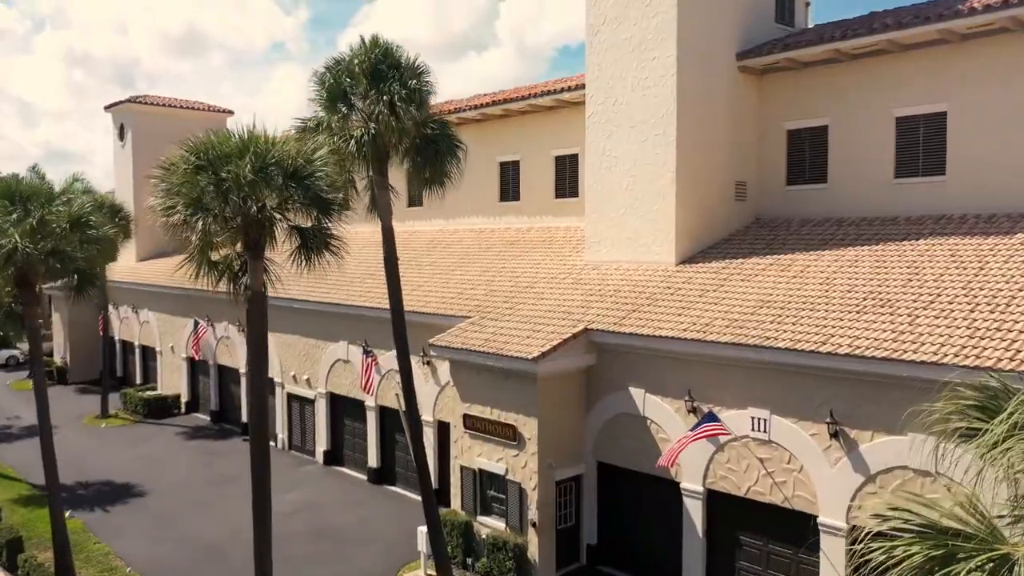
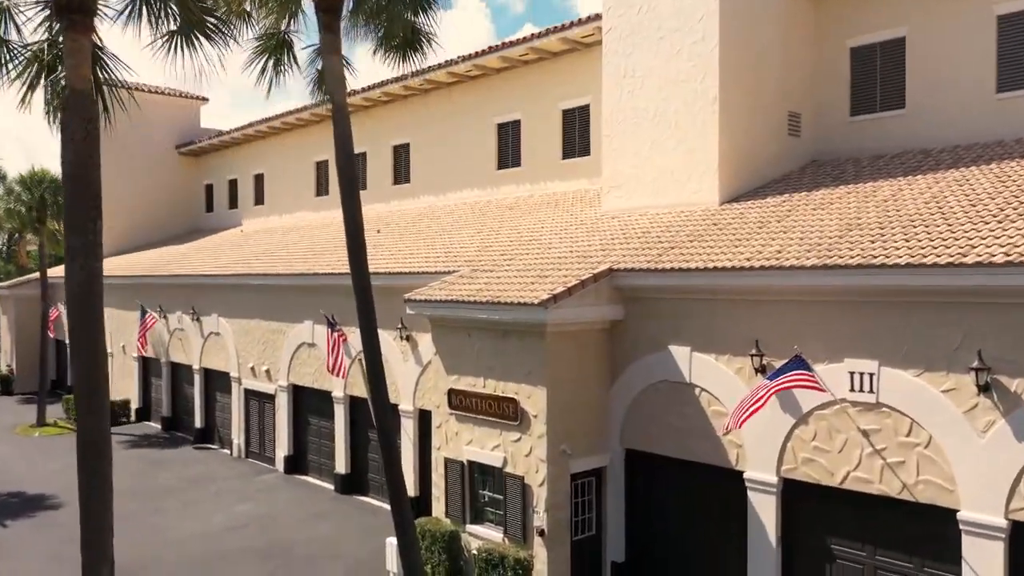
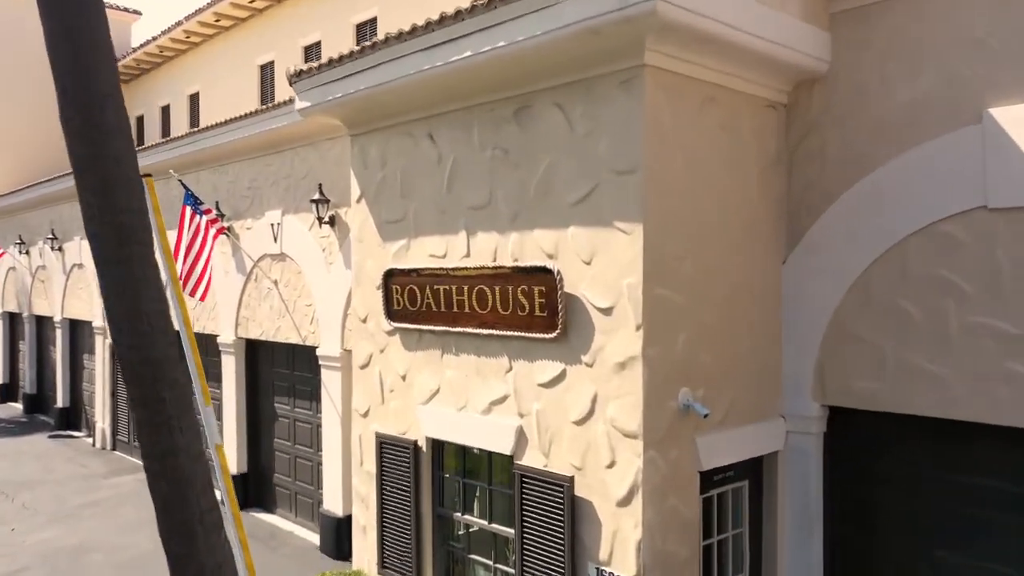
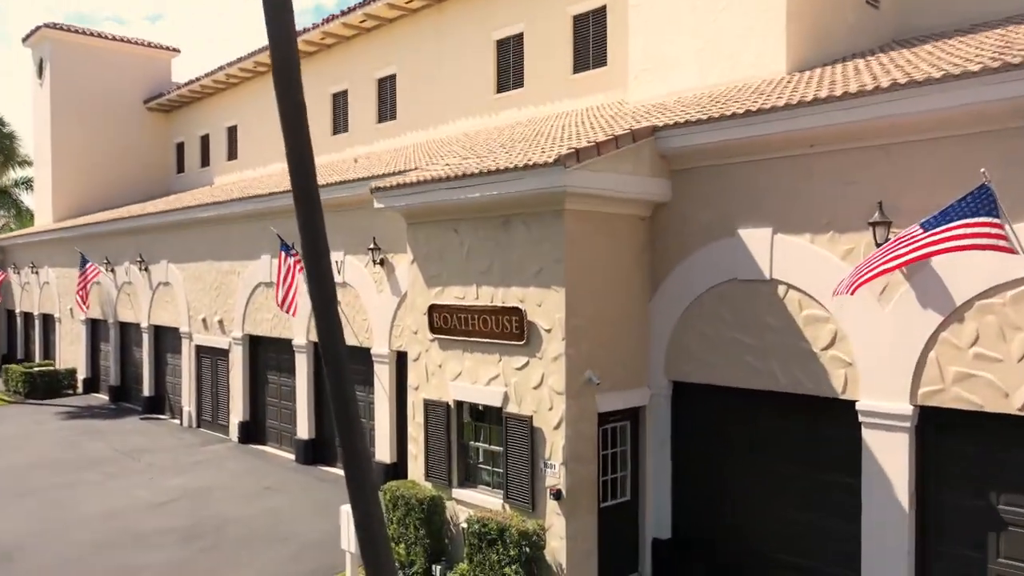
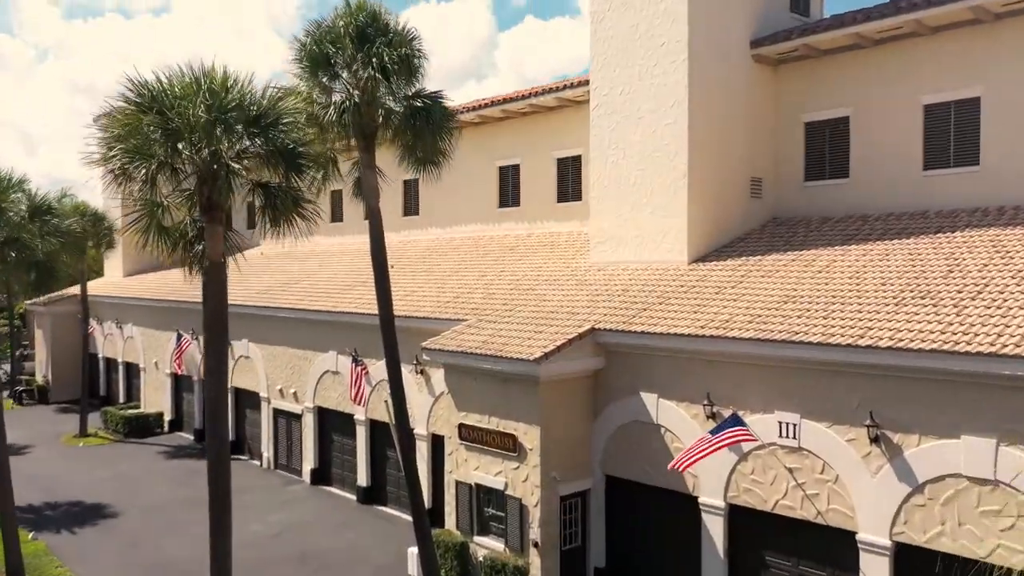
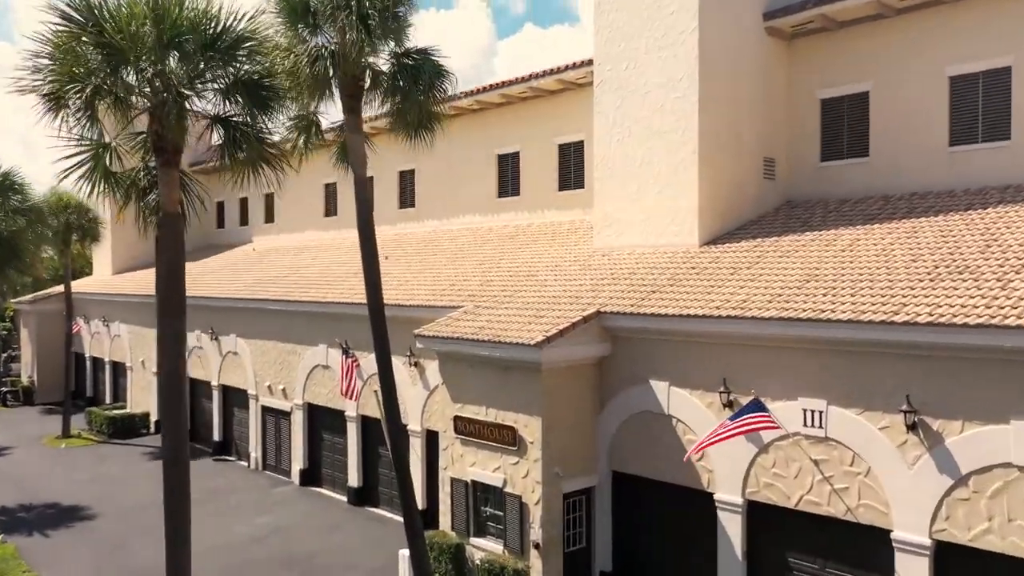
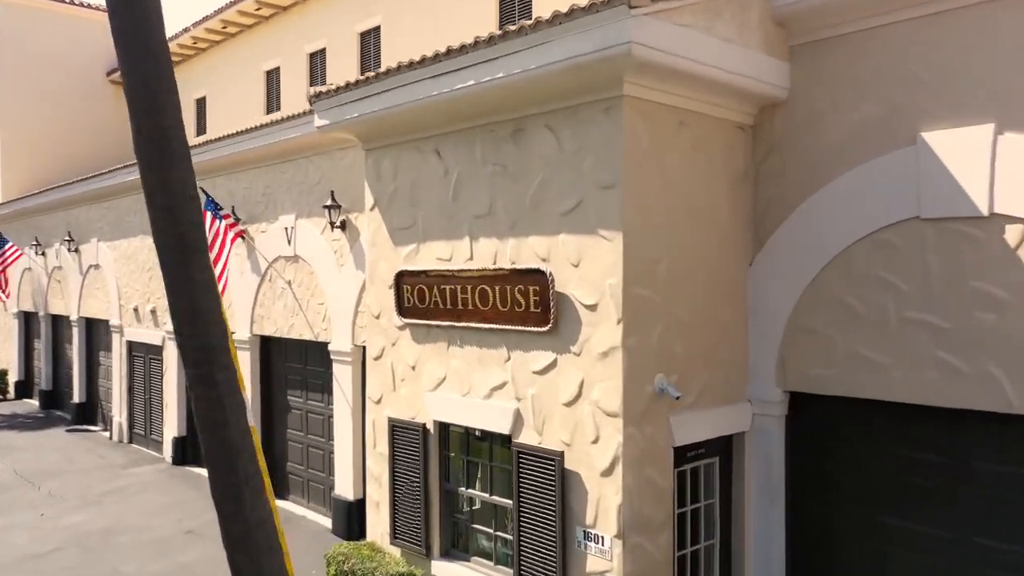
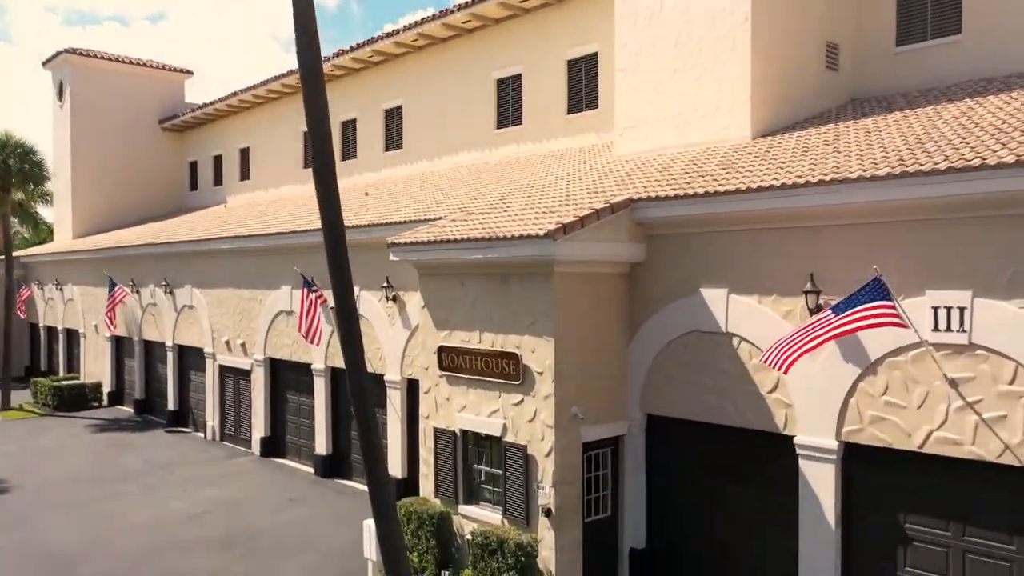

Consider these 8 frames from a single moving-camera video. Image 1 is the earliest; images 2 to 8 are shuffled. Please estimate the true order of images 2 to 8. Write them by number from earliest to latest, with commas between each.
5, 6, 2, 8, 4, 7, 3
